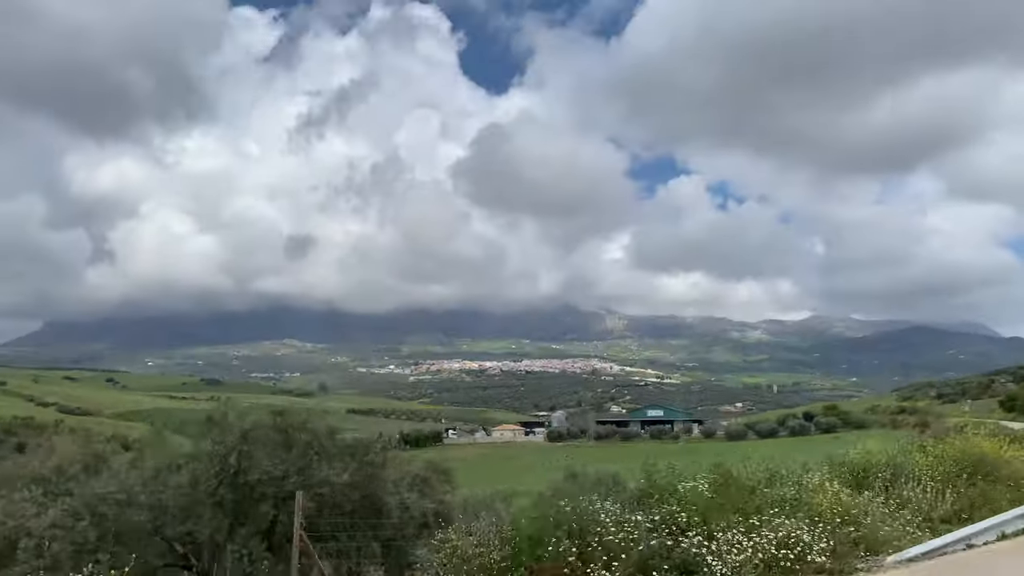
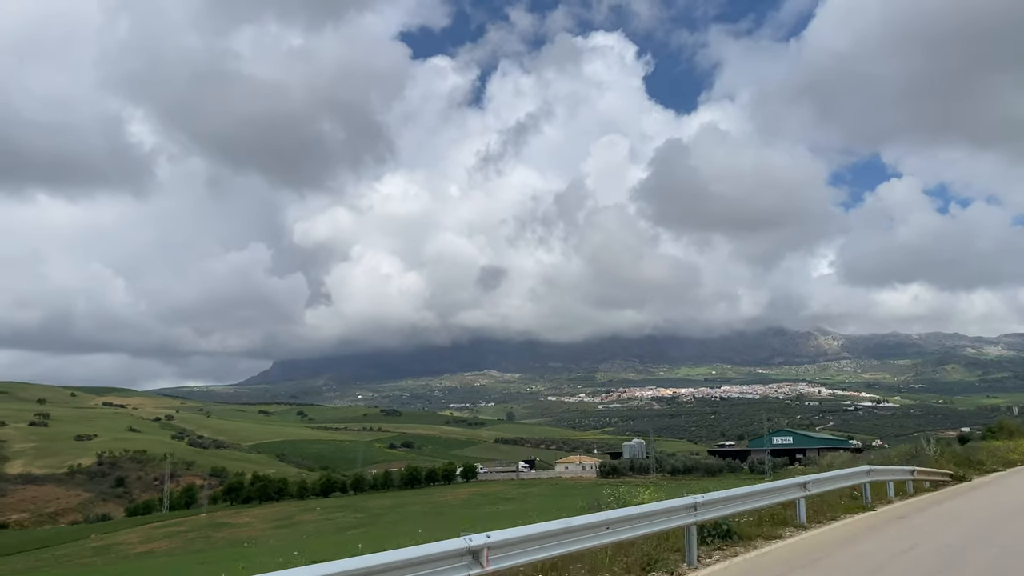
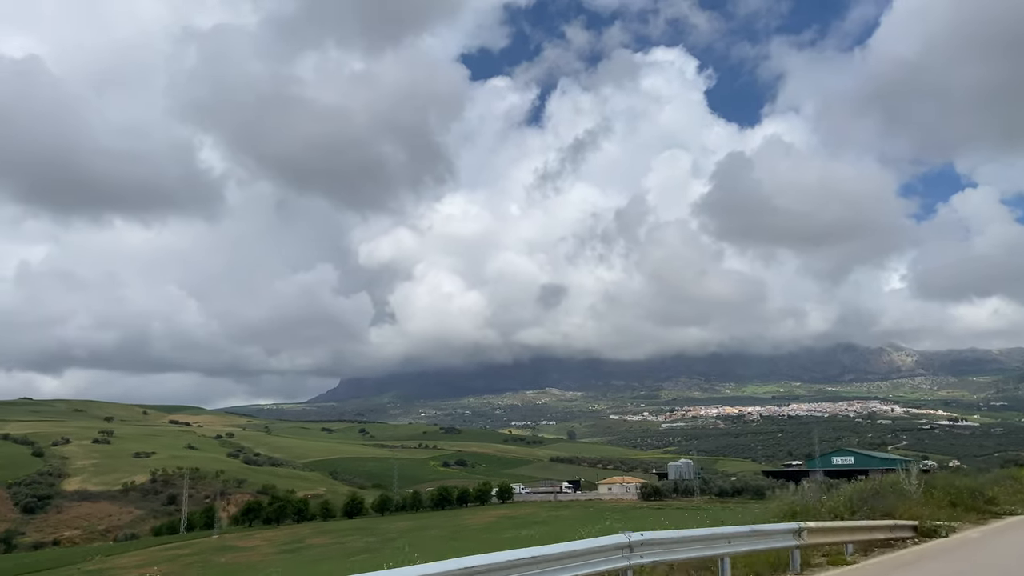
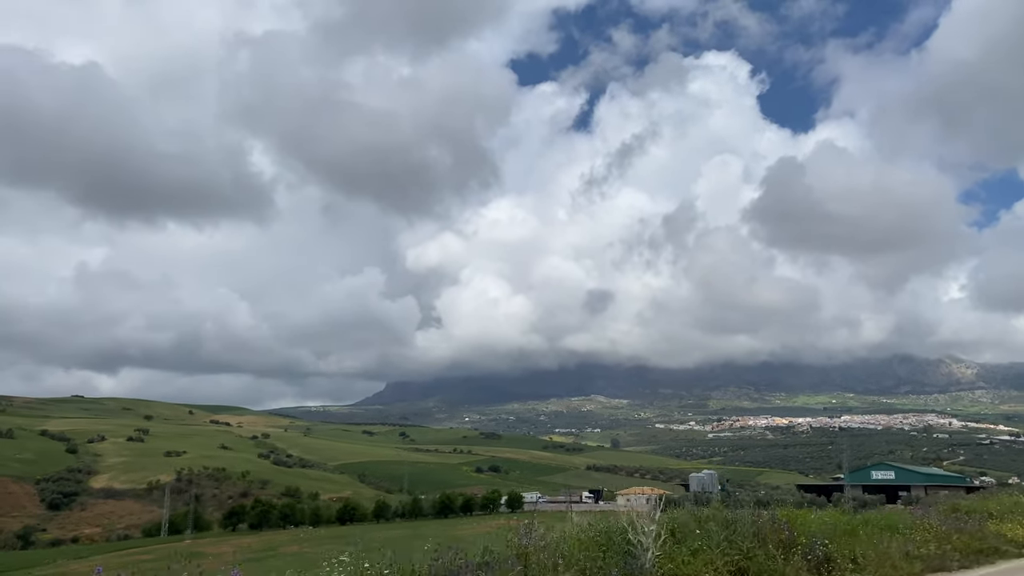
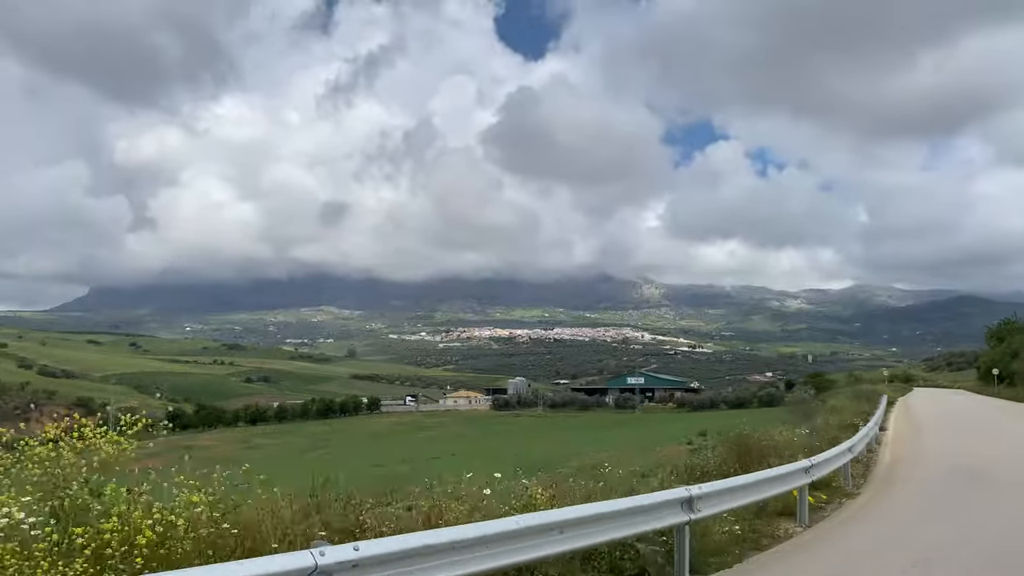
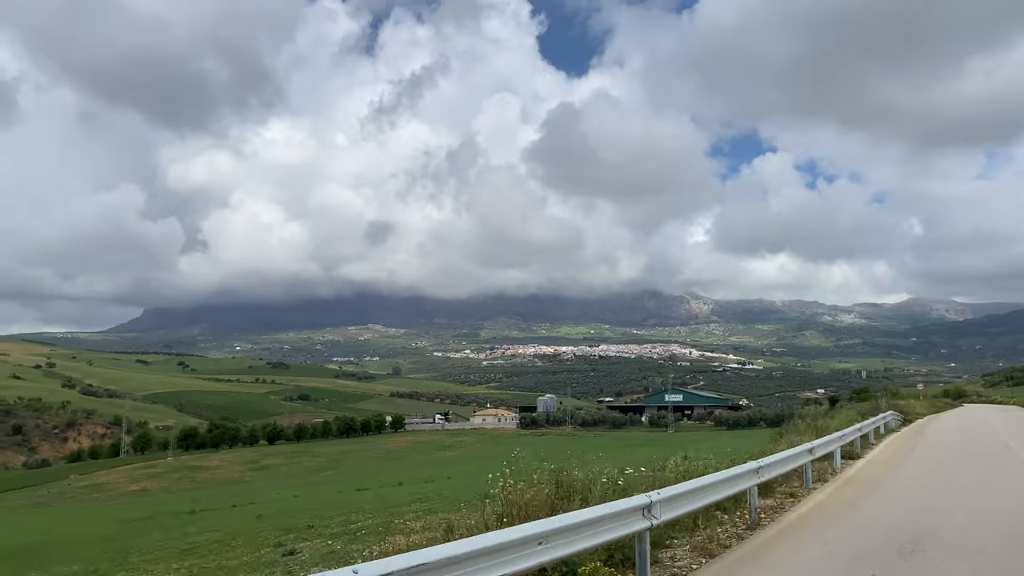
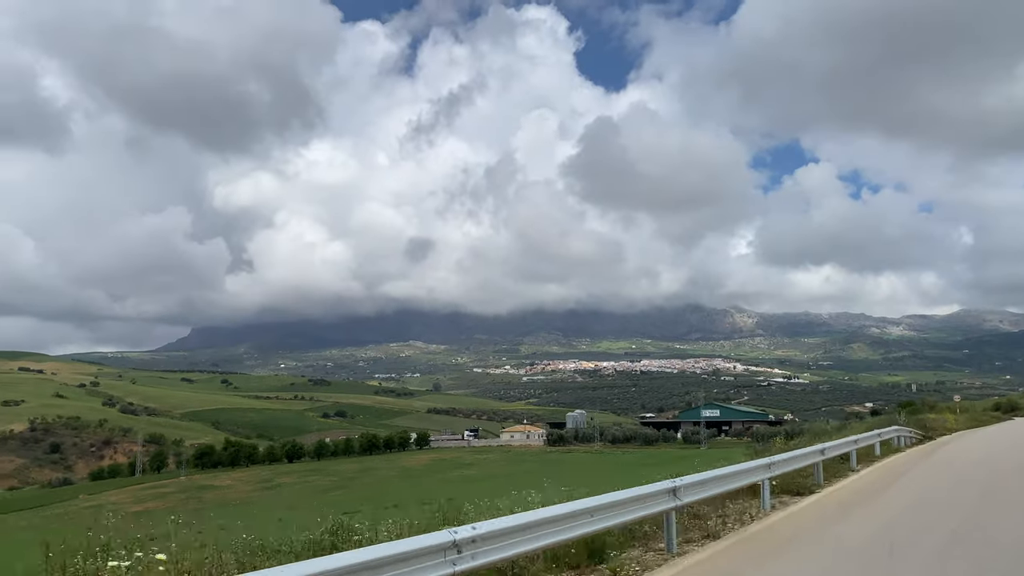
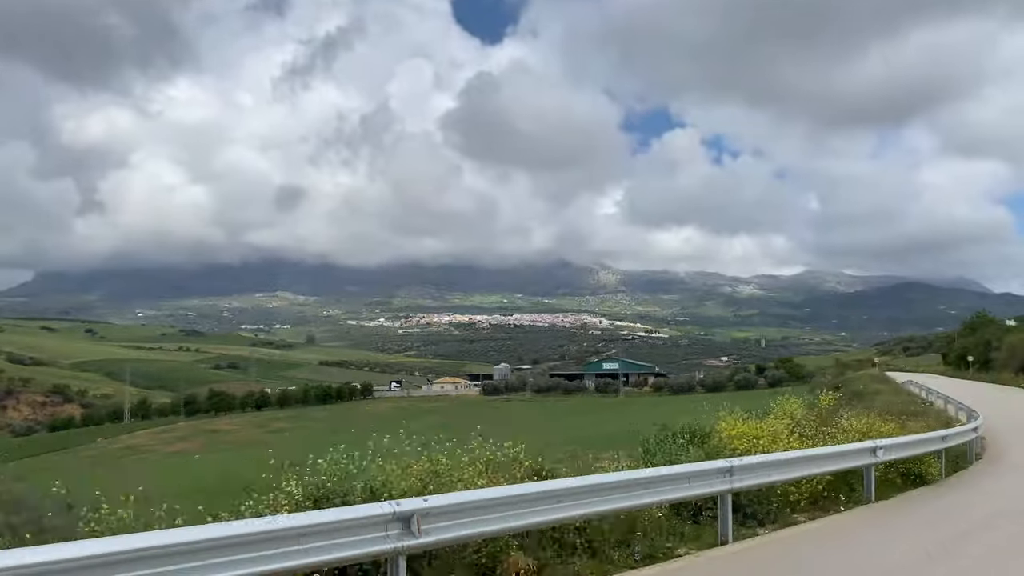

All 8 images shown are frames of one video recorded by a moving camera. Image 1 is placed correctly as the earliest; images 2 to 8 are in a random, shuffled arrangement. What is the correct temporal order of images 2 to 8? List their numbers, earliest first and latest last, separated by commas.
8, 5, 6, 7, 2, 3, 4
